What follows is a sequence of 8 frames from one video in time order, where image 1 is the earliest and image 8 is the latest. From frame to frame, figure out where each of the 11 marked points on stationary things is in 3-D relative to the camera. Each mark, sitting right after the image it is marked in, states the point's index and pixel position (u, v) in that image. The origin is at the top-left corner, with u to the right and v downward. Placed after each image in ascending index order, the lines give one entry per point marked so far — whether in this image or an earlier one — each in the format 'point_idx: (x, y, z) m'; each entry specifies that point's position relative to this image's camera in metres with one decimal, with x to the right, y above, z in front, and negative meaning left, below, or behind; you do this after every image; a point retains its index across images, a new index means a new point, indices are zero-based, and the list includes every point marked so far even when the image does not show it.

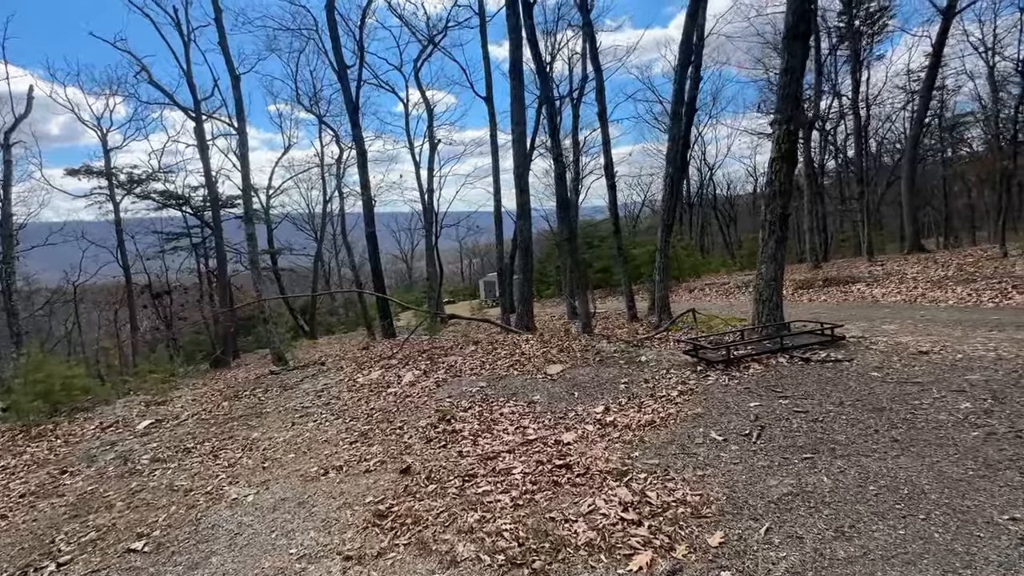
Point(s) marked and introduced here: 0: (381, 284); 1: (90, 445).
0: (-5.1, +0.1, +18.2) m
1: (-7.2, -2.7, +8.0) m
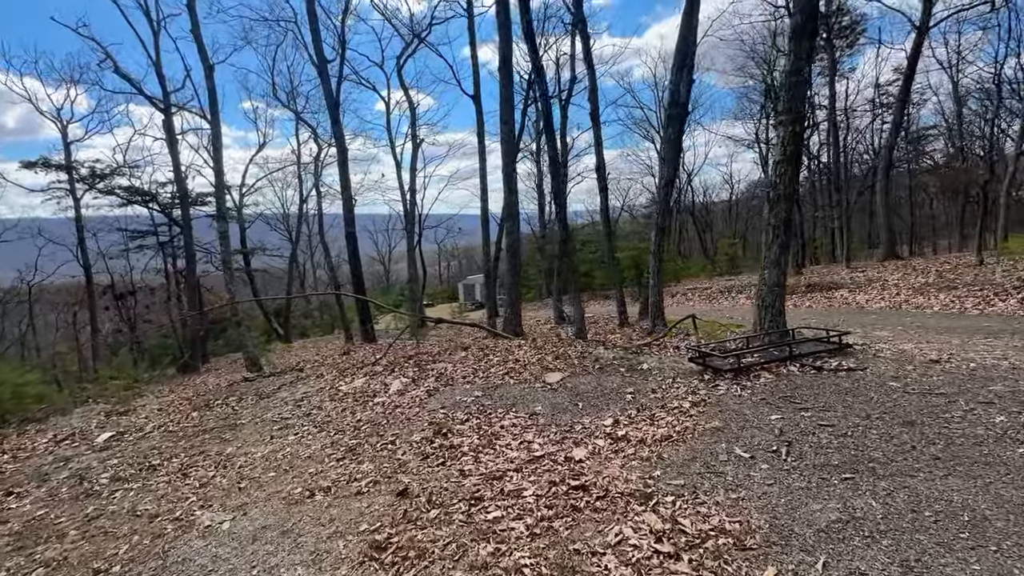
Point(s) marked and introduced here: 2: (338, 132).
0: (-5.6, 0.0, +17.6) m
1: (-7.3, -2.7, +7.3) m
2: (-6.4, +5.7, +17.4) m
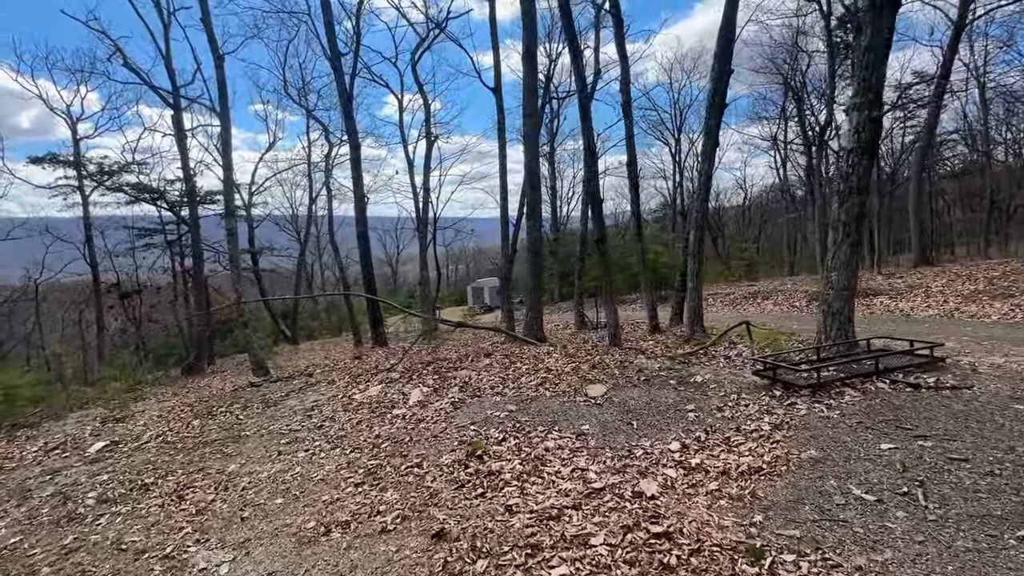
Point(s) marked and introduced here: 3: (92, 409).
0: (-5.0, 0.0, +16.9) m
1: (-6.9, -2.6, +6.6) m
2: (-5.8, +5.7, +16.8) m
3: (-9.6, -2.8, +10.7) m
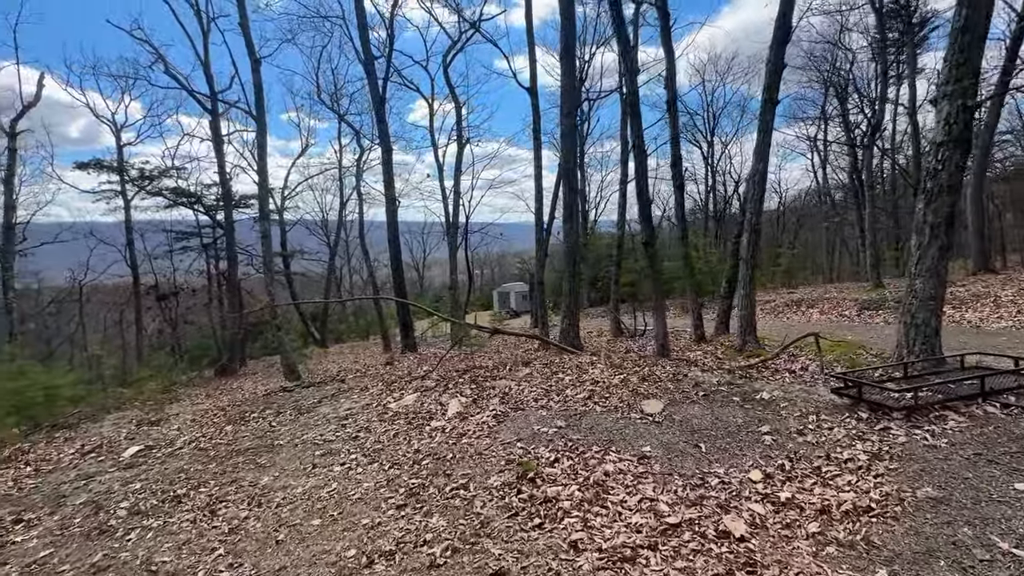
0: (-3.9, -0.1, +16.8) m
1: (-6.3, -2.7, +6.5) m
2: (-4.6, +5.6, +16.7) m
3: (-8.8, -2.8, +10.8) m
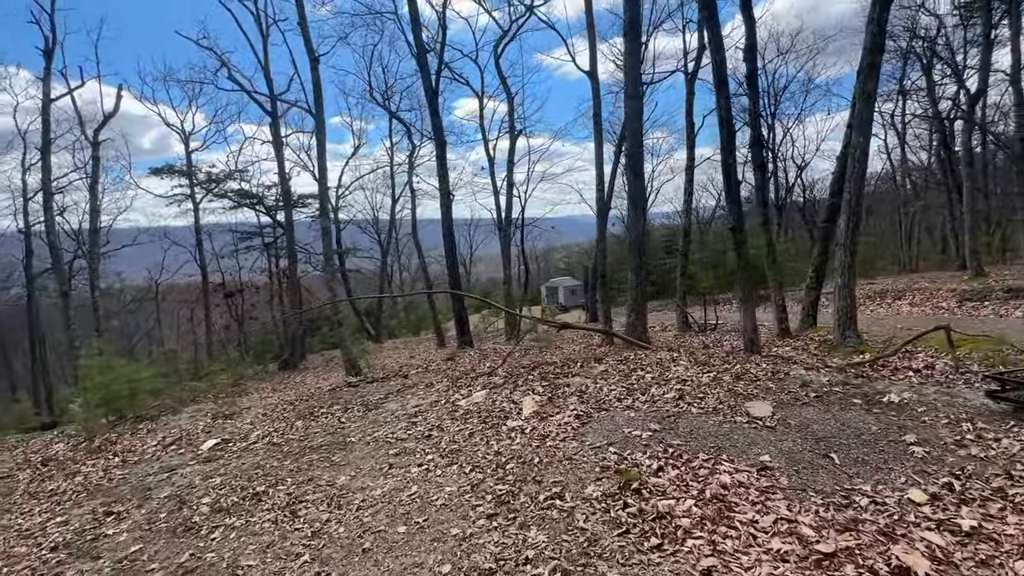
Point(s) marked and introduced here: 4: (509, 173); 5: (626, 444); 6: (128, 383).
0: (-1.9, +0.1, +16.6) m
1: (-5.2, -2.6, +6.7) m
2: (-2.7, +5.8, +16.6) m
3: (-7.3, -2.7, +11.1) m
4: (-0.1, +4.7, +19.2) m
5: (+1.1, -1.5, +4.6) m
6: (-8.2, -2.0, +10.1) m
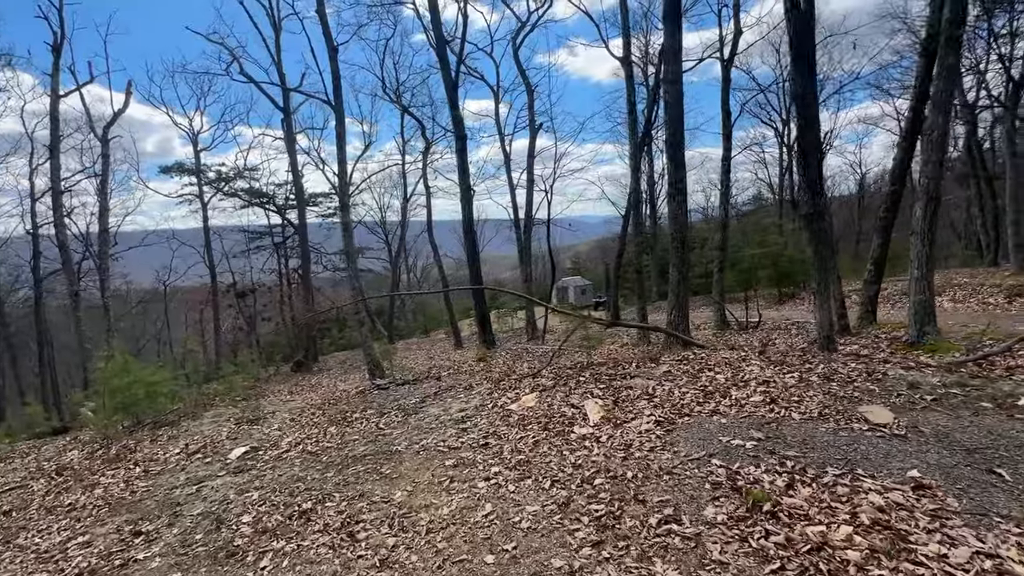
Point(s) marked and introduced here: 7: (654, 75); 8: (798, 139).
0: (-1.1, +0.1, +16.0) m
1: (-4.4, -2.5, +6.1) m
2: (-1.9, +5.8, +16.0) m
3: (-6.5, -2.7, +10.6) m
4: (+0.7, +4.8, +18.7) m
5: (+1.9, -1.4, +4.0) m
6: (-7.5, -2.0, +9.5) m
7: (+4.3, +6.5, +14.4) m
8: (+4.2, +2.2, +6.9) m
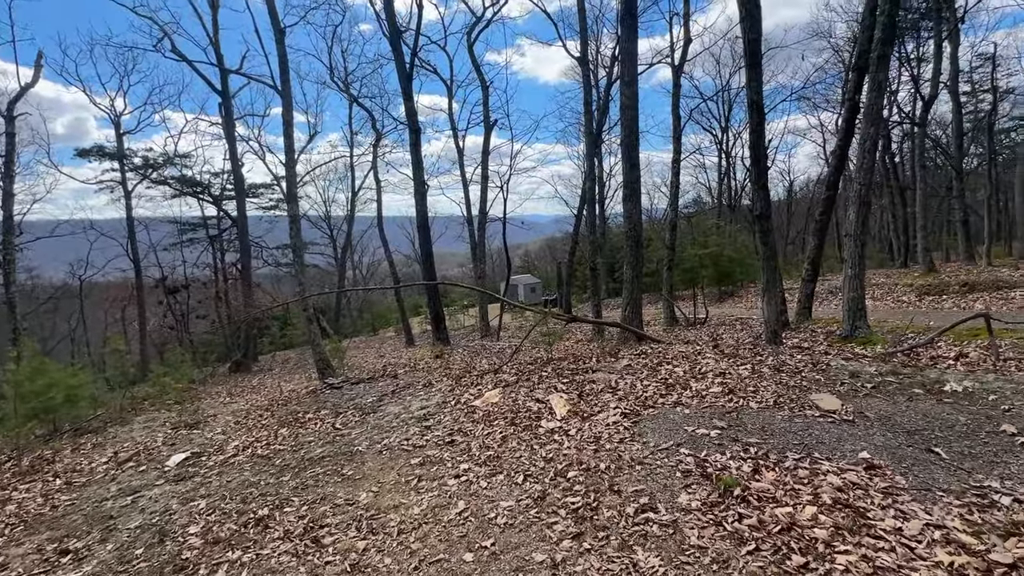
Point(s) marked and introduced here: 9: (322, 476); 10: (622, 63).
0: (-2.6, +0.2, +15.8) m
1: (-4.9, -2.4, +5.6) m
2: (-3.4, +5.9, +15.6) m
3: (-7.4, -2.6, +9.8) m
4: (-1.1, +4.9, +18.6) m
5: (+1.6, -1.4, +4.1) m
6: (-8.2, -1.9, +8.6) m
7: (+3.0, +6.6, +14.7) m
8: (+3.7, +2.2, +7.3) m
9: (-2.0, -2.0, +4.9) m
10: (+2.6, +5.1, +10.7) m
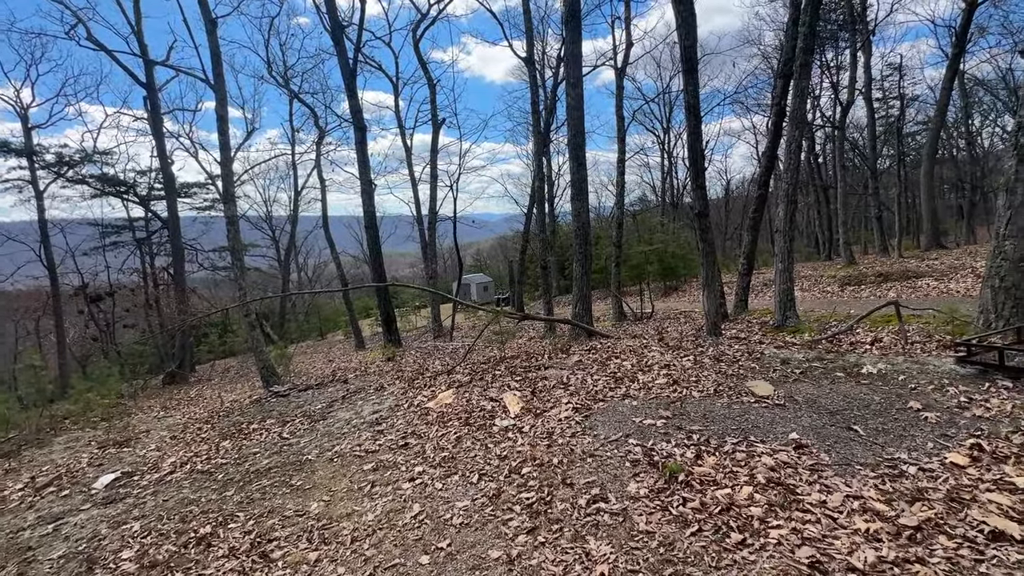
0: (-4.2, +0.2, +15.5) m
1: (-5.4, -2.6, +5.1) m
2: (-5.1, +5.9, +15.2) m
3: (-8.3, -2.7, +9.0) m
4: (-3.1, +4.9, +18.4) m
5: (+1.2, -1.3, +4.3) m
6: (-9.0, -2.1, +7.8) m
7: (+1.3, +6.7, +14.9) m
8: (+2.9, +2.3, +7.7) m
9: (-2.4, -2.0, +4.8) m
10: (+1.3, +5.2, +10.9) m
